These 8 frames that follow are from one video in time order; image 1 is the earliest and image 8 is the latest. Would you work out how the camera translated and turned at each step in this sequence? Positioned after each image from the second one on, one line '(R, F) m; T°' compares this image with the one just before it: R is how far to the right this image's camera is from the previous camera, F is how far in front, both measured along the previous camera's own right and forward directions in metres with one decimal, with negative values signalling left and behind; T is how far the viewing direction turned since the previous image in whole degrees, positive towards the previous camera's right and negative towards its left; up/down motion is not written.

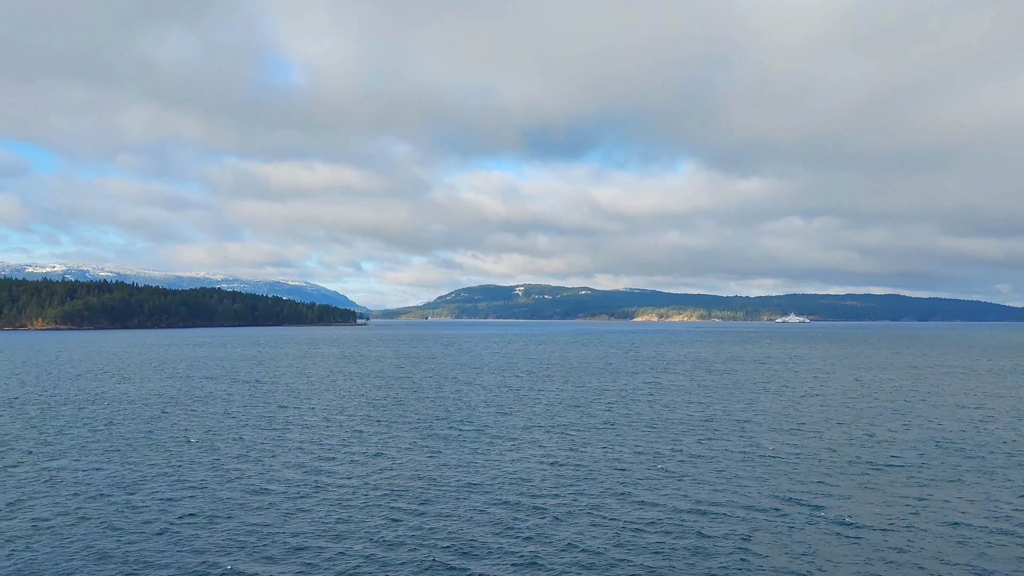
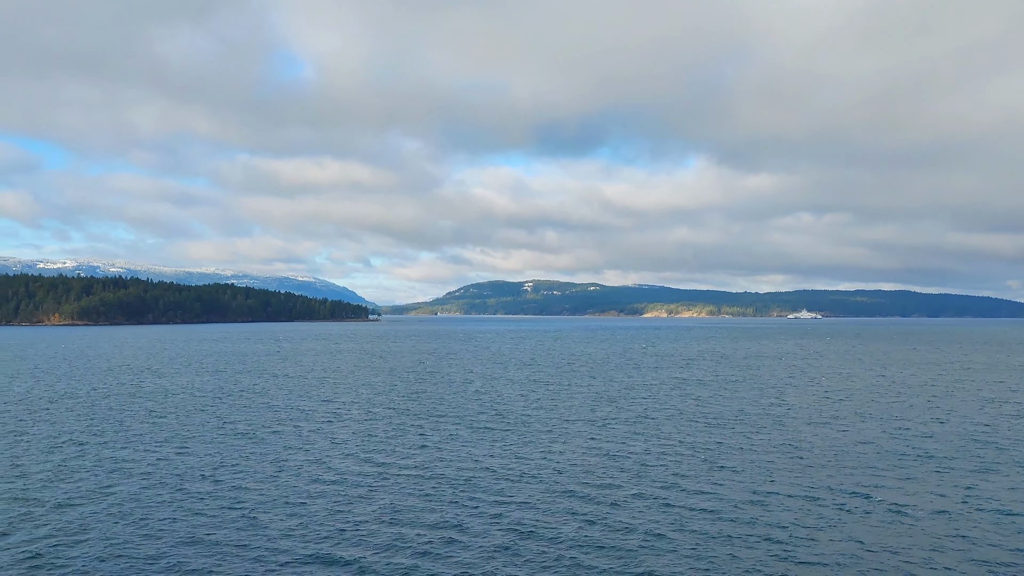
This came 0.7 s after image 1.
(-2.6, -0.7) m; -1°
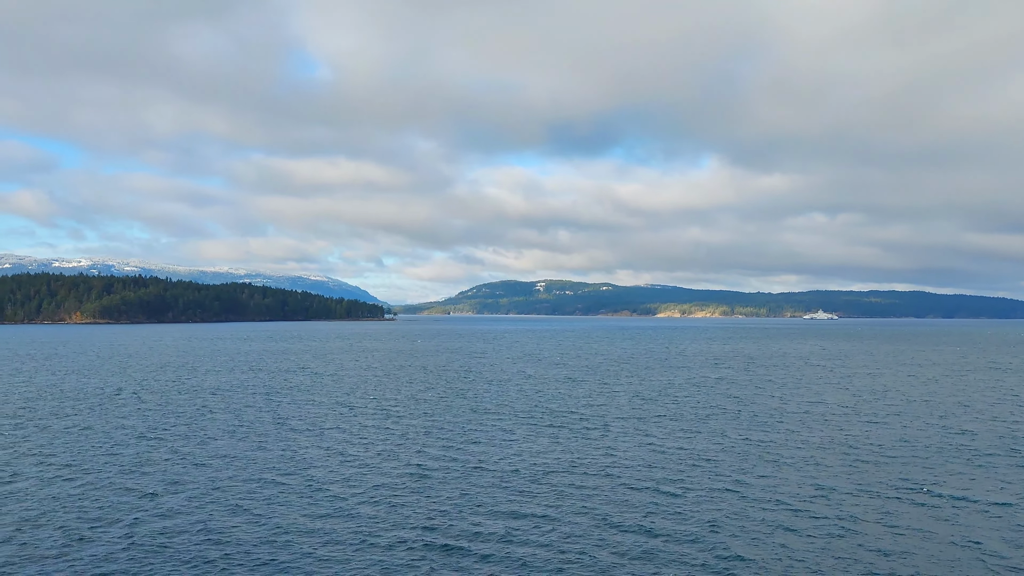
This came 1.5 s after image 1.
(-3.2, -1.1) m; -1°
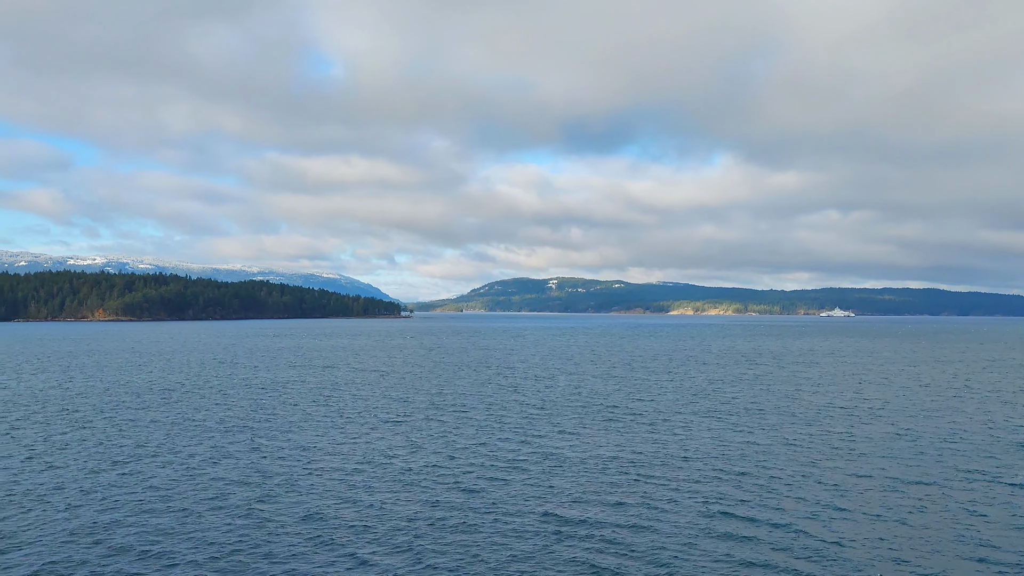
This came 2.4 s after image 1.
(-4.1, -1.4) m; -1°
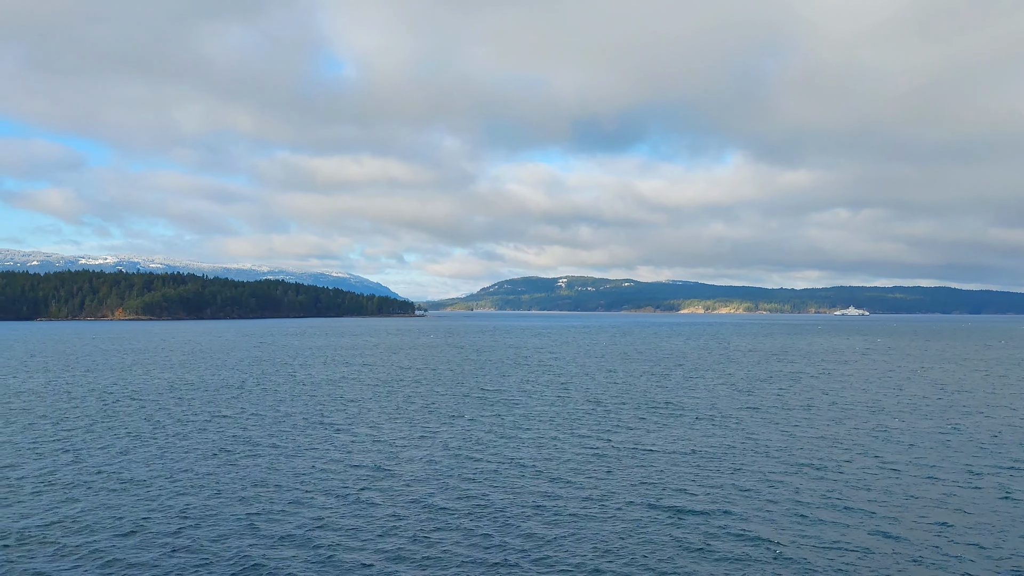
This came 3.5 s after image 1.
(-4.8, -1.7) m; -1°
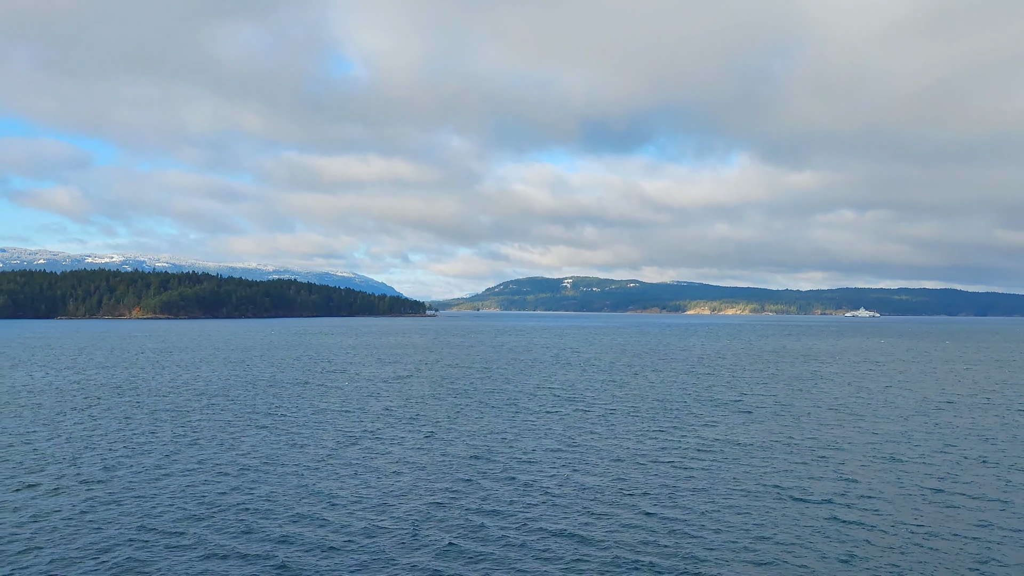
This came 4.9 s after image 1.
(-6.9, -2.9) m; 0°
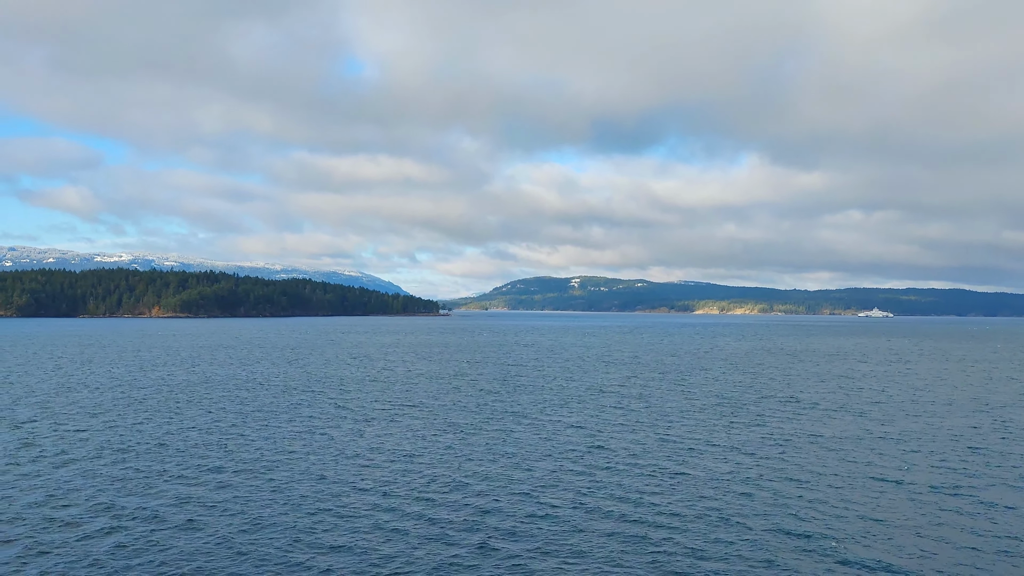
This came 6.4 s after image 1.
(-6.9, -2.7) m; 0°
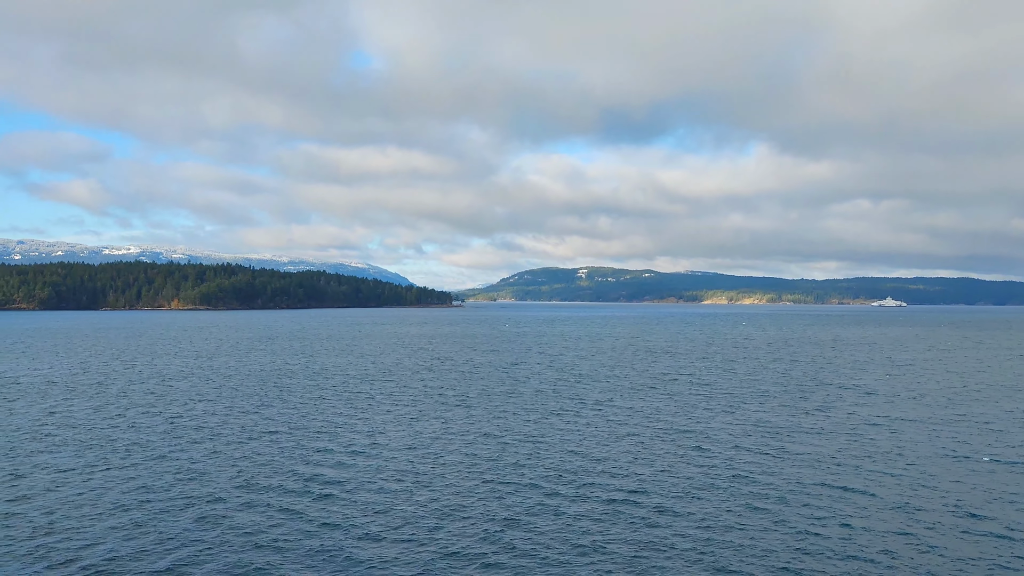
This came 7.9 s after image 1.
(-6.9, -2.5) m; 0°
